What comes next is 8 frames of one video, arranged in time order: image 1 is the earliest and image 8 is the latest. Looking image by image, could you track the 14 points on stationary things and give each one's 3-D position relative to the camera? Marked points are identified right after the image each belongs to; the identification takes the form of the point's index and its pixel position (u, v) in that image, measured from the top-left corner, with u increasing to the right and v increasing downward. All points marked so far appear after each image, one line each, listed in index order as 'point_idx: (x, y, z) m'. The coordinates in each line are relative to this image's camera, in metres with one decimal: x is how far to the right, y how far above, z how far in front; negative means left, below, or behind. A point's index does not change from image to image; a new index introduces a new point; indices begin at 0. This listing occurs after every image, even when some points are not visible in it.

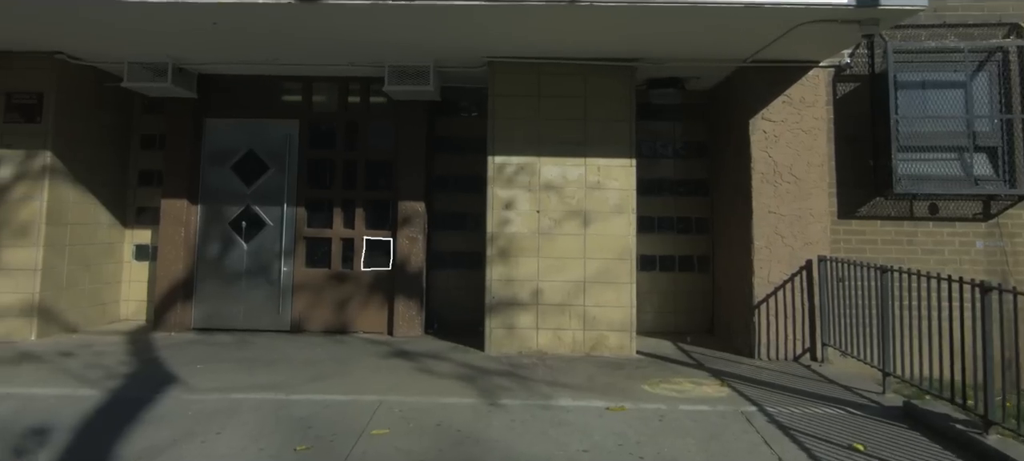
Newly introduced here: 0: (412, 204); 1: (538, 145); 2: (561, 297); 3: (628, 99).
0: (-0.9, +0.3, +7.1) m
1: (+0.2, +0.7, +6.3) m
2: (+0.4, -0.6, +6.2) m
3: (+1.0, +1.1, +6.4) m
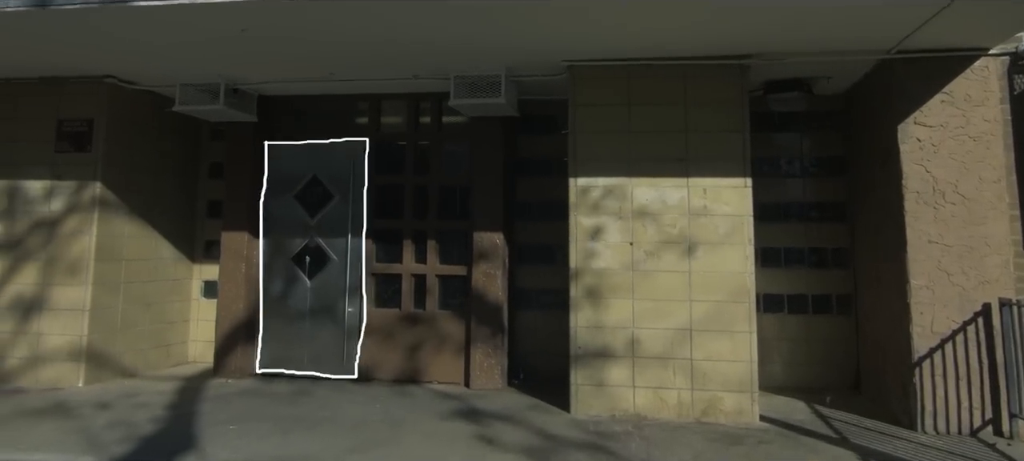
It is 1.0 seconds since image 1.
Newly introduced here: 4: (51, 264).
0: (-0.2, 0.0, +6.2) m
1: (+0.8, +0.5, +5.2) m
2: (+1.0, -0.8, +5.1) m
3: (+1.6, +0.9, +5.2) m
4: (-3.6, -0.3, +5.9) m
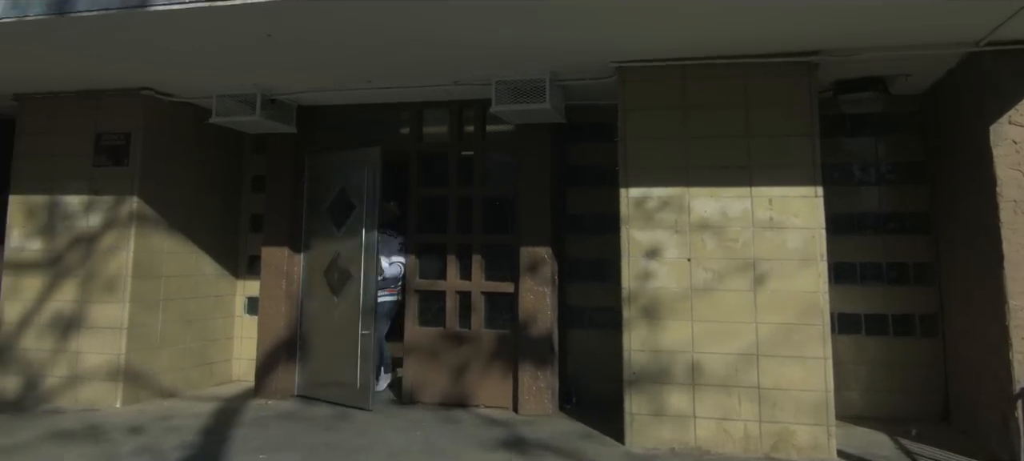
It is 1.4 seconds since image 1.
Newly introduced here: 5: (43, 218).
0: (+0.2, -0.1, +5.8) m
1: (+1.1, +0.4, +4.8) m
2: (+1.3, -0.9, +4.6) m
3: (+1.9, +0.8, +4.7) m
4: (-3.2, -0.4, +5.8) m
5: (-3.7, +0.1, +5.9) m
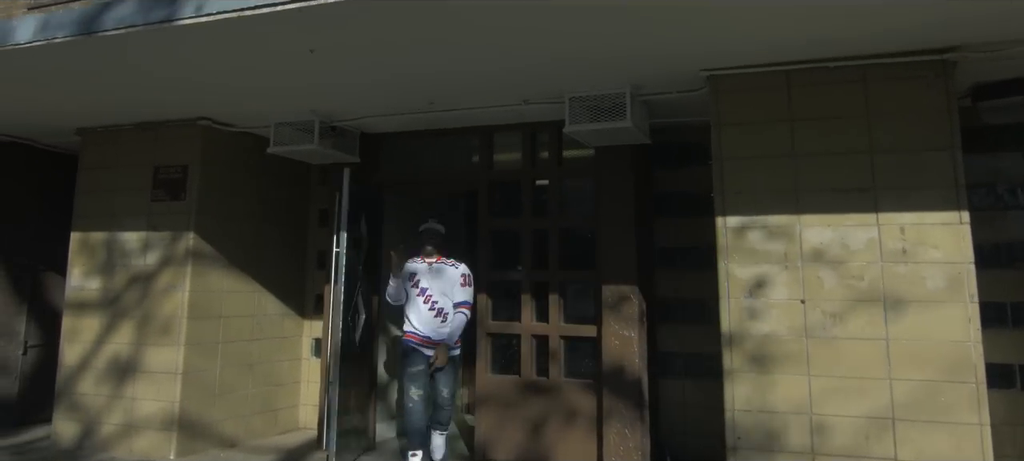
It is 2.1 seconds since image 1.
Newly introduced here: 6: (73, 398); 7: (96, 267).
0: (+0.8, -0.4, +5.2) m
1: (+1.5, +0.2, +4.1) m
2: (+1.7, -1.1, +3.8) m
3: (+2.3, +0.6, +3.9) m
4: (-2.7, -0.7, +5.5) m
5: (-3.1, -0.2, +5.7) m
6: (-3.3, -1.3, +5.7) m
7: (-3.2, -0.3, +5.7) m
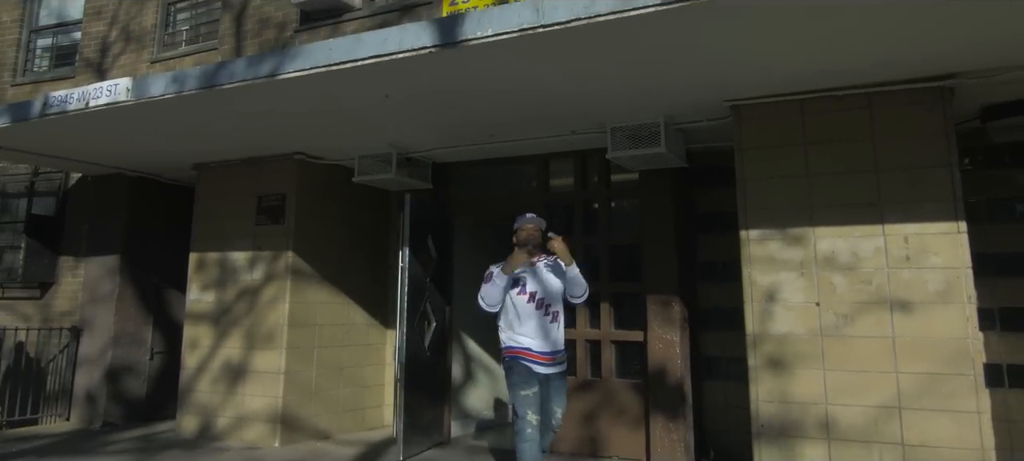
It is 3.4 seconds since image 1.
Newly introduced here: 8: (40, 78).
0: (+1.2, -0.5, +5.7) m
1: (+1.8, +0.1, +4.6) m
2: (+2.0, -1.1, +4.3) m
3: (+2.5, +0.6, +4.4) m
4: (-2.2, -0.9, +6.4) m
5: (-2.7, -0.4, +6.7) m
6: (-2.8, -1.5, +6.6) m
7: (-2.7, -0.5, +6.7) m
8: (-5.2, +1.7, +8.2) m
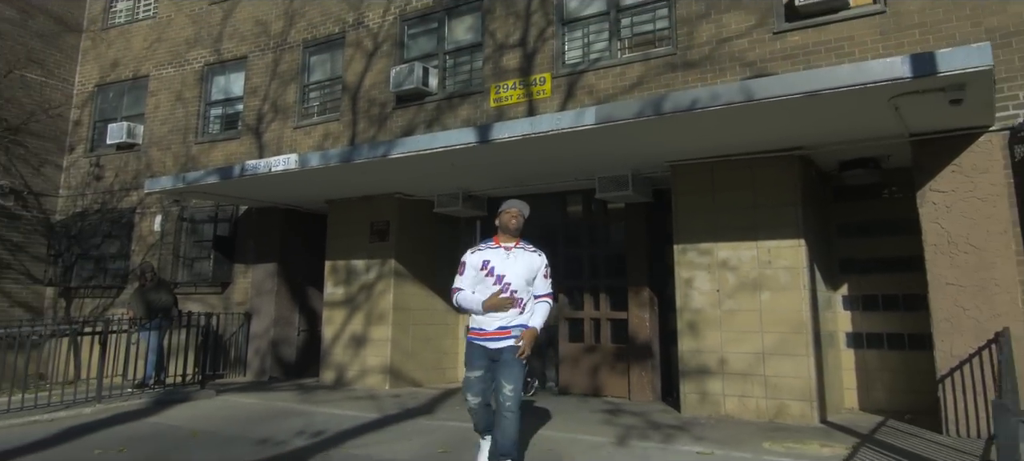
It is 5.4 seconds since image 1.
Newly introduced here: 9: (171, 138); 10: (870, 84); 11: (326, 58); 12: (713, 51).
0: (+1.5, -0.7, +8.5) m
1: (+2.0, 0.0, +7.3) m
2: (+2.1, -1.3, +7.0) m
3: (+2.7, +0.4, +7.0) m
4: (-1.8, -1.1, +9.5) m
5: (-2.2, -0.6, +9.9) m
6: (-2.4, -1.7, +9.8) m
7: (-2.3, -0.7, +9.9) m
8: (-4.7, +1.4, +11.7) m
9: (-5.6, +1.5, +12.2) m
10: (+2.5, +1.0, +5.3) m
11: (-2.8, +2.5, +10.9) m
12: (+2.1, +1.8, +7.6) m
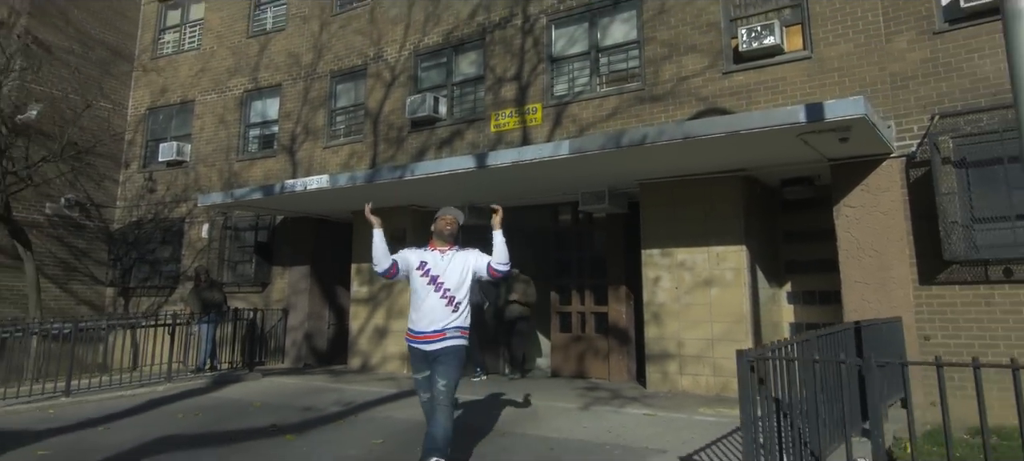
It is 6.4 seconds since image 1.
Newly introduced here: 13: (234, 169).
0: (+1.4, -0.7, +10.1) m
1: (+1.9, -0.1, +8.8) m
2: (+2.1, -1.4, +8.5) m
3: (+2.6, +0.3, +8.5) m
4: (-1.8, -1.2, +11.1) m
5: (-2.2, -0.7, +11.5) m
6: (-2.4, -1.8, +11.4) m
7: (-2.3, -0.8, +11.5) m
8: (-4.6, +1.3, +13.4) m
9: (-5.5, +1.4, +13.9) m
10: (+2.4, +0.9, +6.8) m
11: (-2.7, +2.4, +12.5) m
12: (+2.0, +1.8, +9.1) m
13: (-5.1, +1.1, +13.6) m
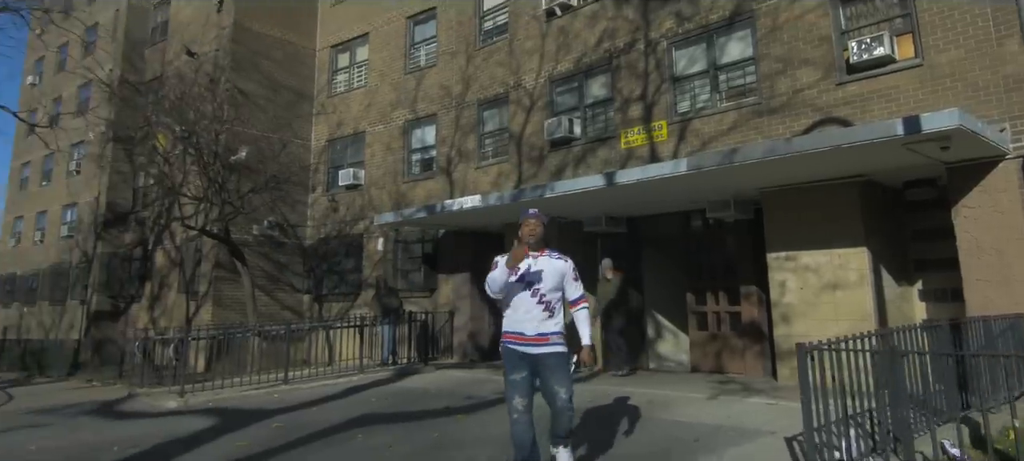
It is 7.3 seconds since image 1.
0: (+3.4, -0.8, +10.8) m
1: (+3.6, -0.1, +9.5) m
2: (+3.7, -1.4, +9.1) m
3: (+4.2, +0.3, +9.0) m
4: (+0.4, -1.3, +12.5) m
5: (+0.1, -0.9, +12.9) m
6: (0.0, -2.0, +12.9) m
7: (0.0, -1.0, +13.0) m
8: (-1.9, +1.1, +15.3) m
9: (-2.7, +1.1, +16.0) m
10: (+3.6, +0.9, +7.4) m
11: (-0.3, +2.2, +14.1) m
12: (+3.7, +1.7, +9.8) m
13: (-2.3, +0.9, +15.6) m
